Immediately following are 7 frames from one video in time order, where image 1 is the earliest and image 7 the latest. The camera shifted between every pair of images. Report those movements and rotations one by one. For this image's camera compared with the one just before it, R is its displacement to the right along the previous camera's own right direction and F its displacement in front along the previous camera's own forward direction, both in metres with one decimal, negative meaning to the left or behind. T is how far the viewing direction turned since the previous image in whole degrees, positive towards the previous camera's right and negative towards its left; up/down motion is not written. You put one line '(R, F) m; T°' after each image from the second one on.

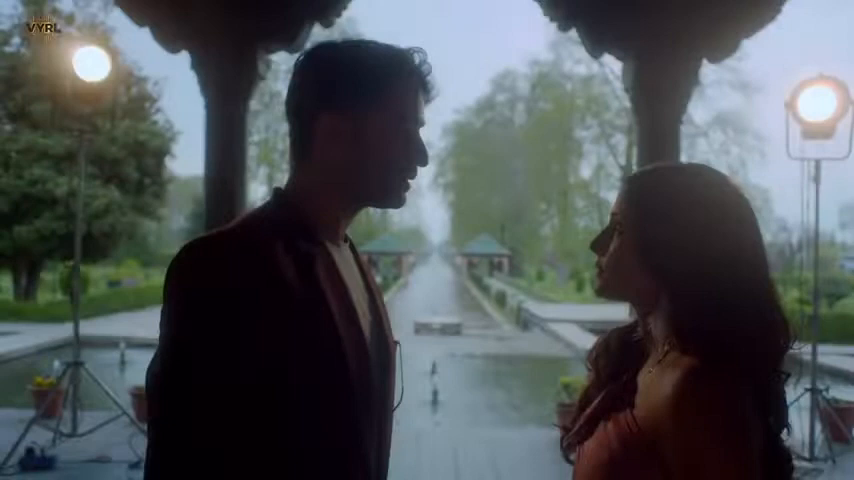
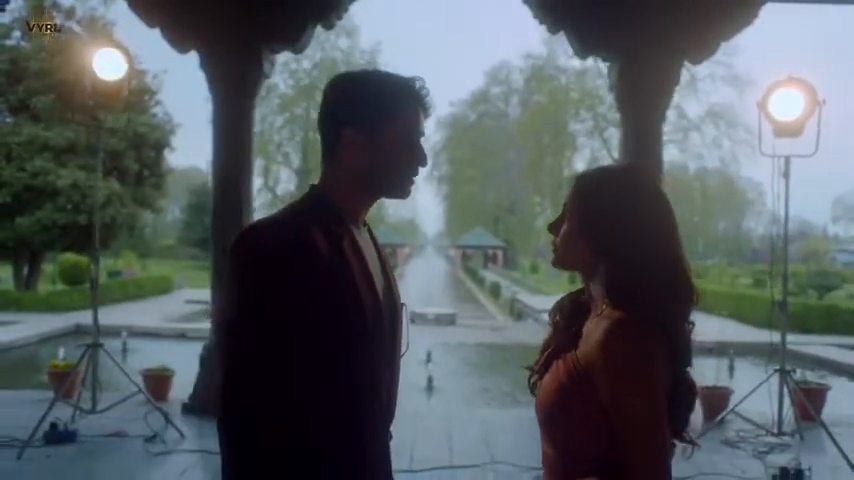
(0.0, -0.3) m; 0°
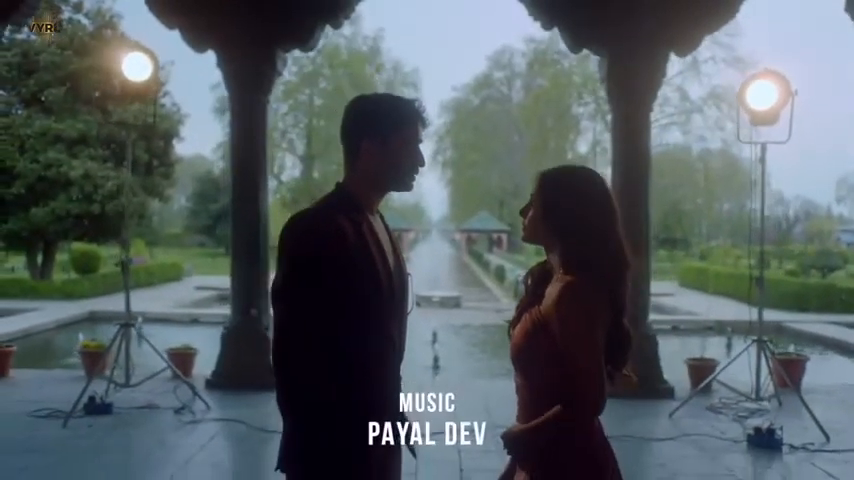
(0.0, -0.4) m; 0°
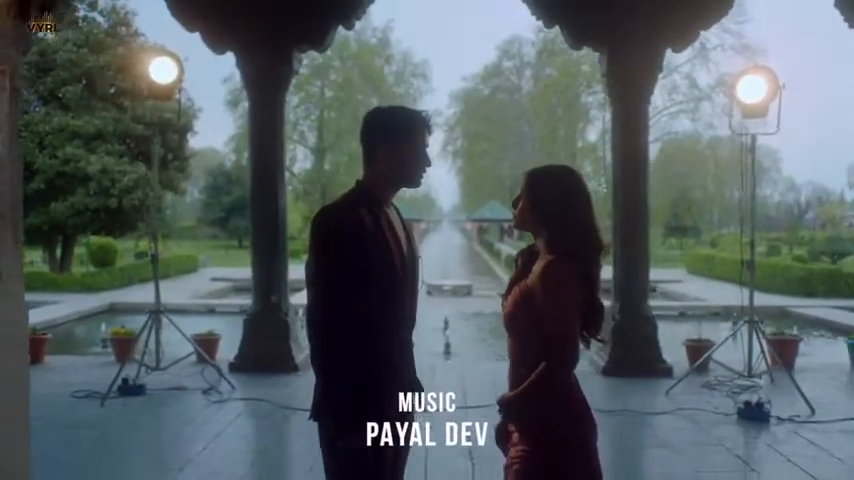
(0.0, -0.3) m; -1°
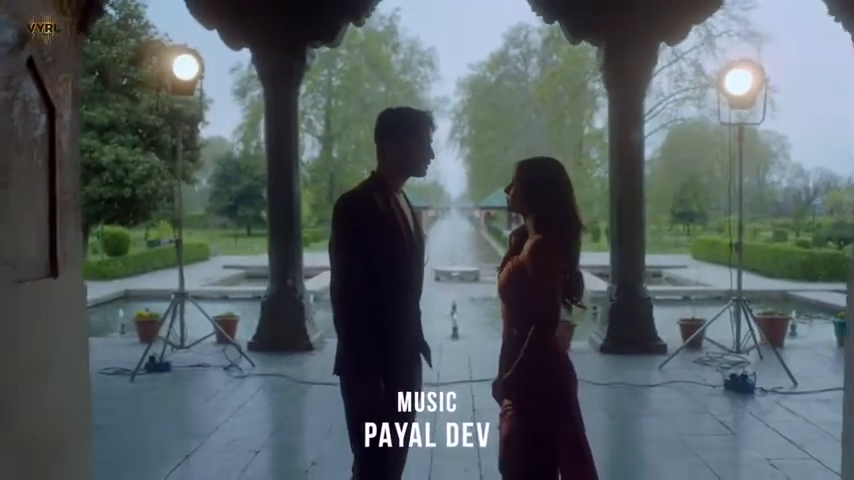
(0.0, -0.3) m; 0°
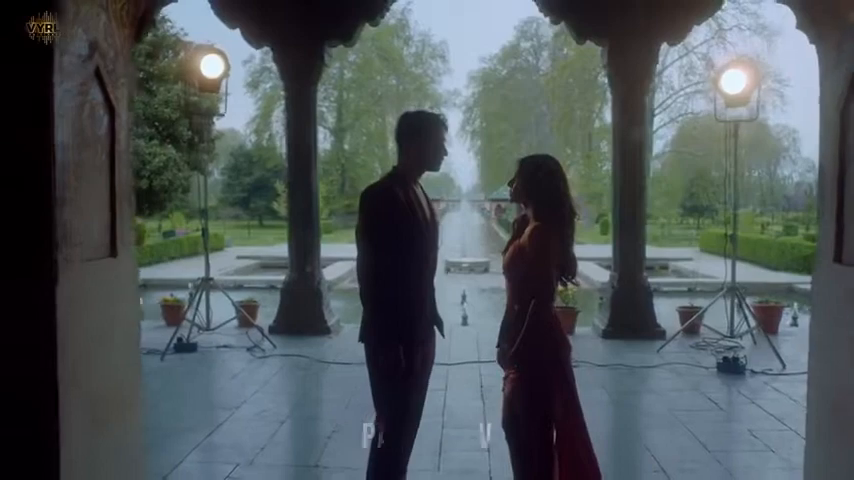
(0.0, -0.3) m; -1°
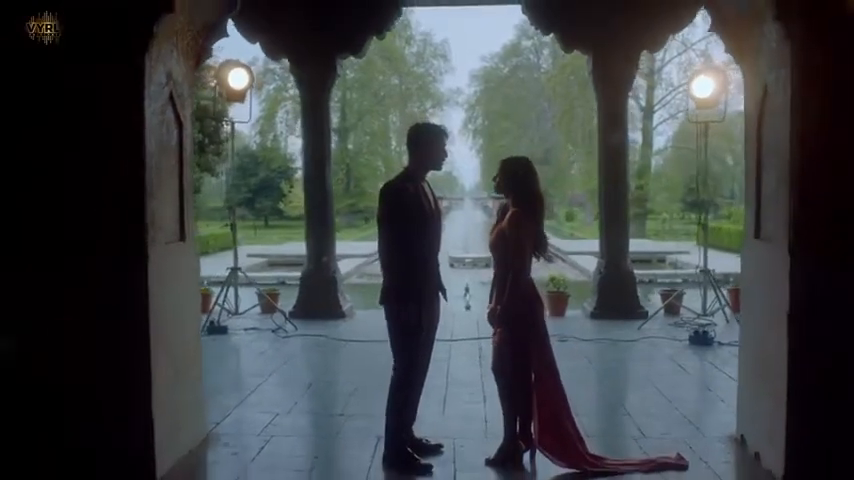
(0.0, -0.7) m; 0°
